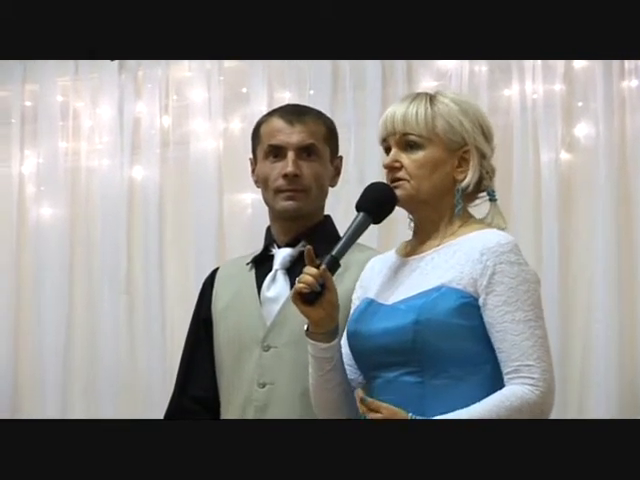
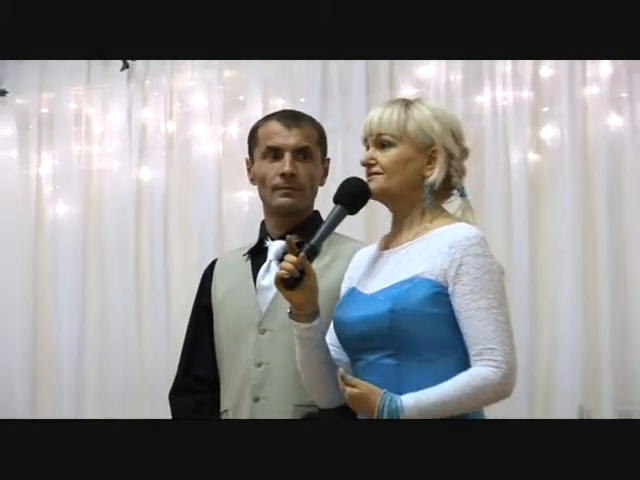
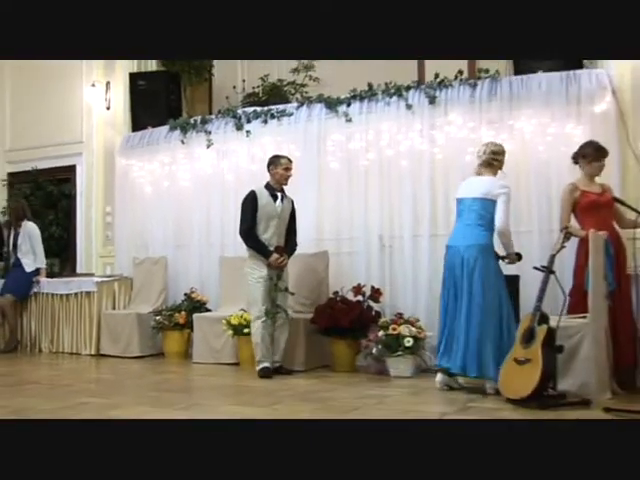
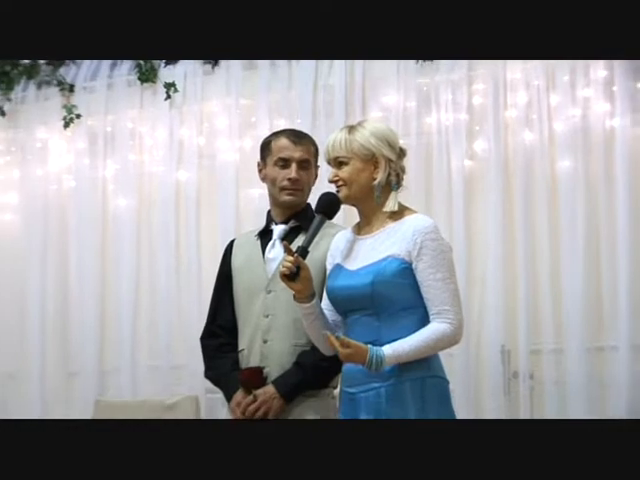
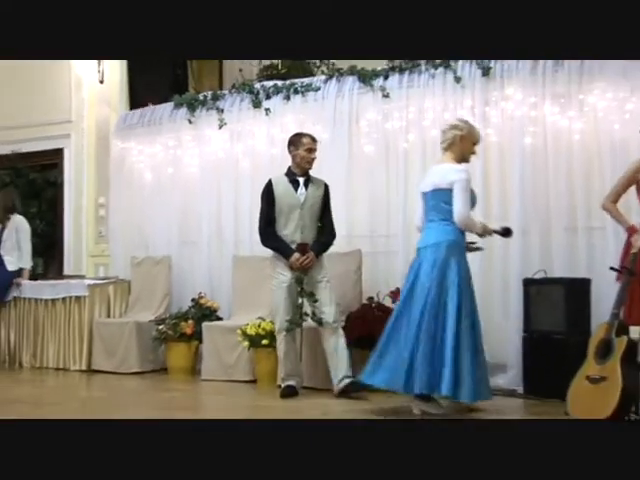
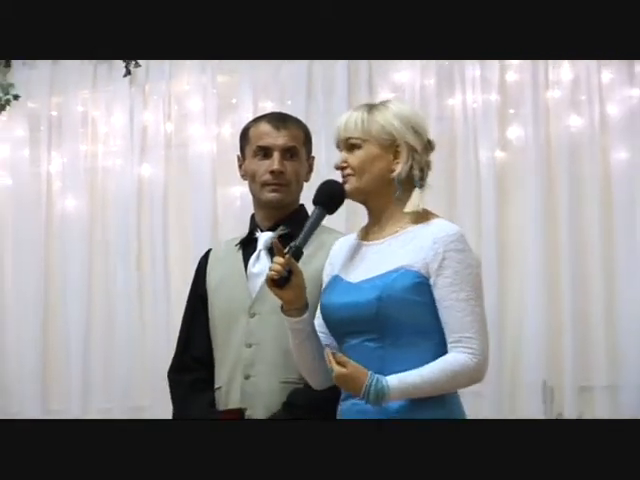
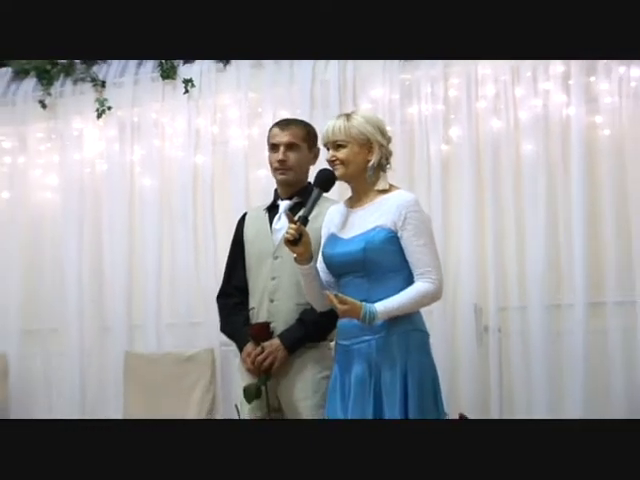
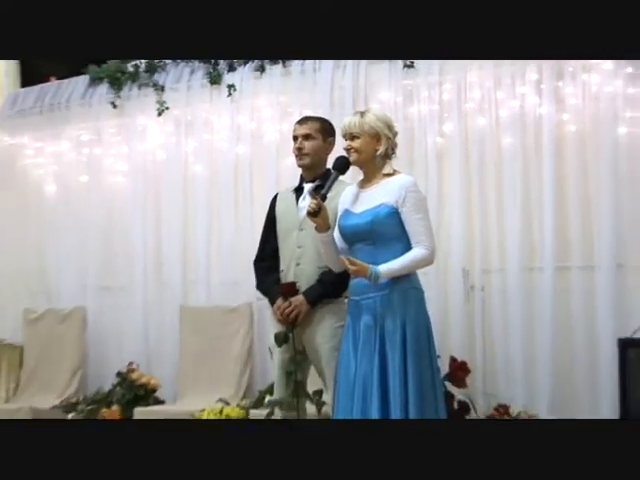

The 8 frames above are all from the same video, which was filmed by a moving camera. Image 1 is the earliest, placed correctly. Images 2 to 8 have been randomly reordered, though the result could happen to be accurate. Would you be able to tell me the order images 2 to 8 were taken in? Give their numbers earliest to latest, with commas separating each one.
2, 6, 4, 7, 8, 5, 3
